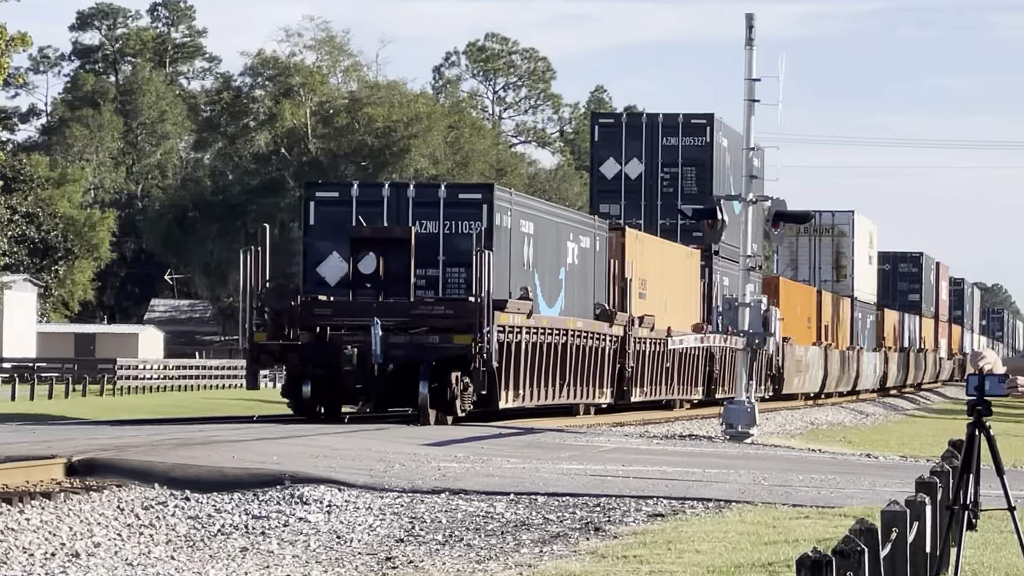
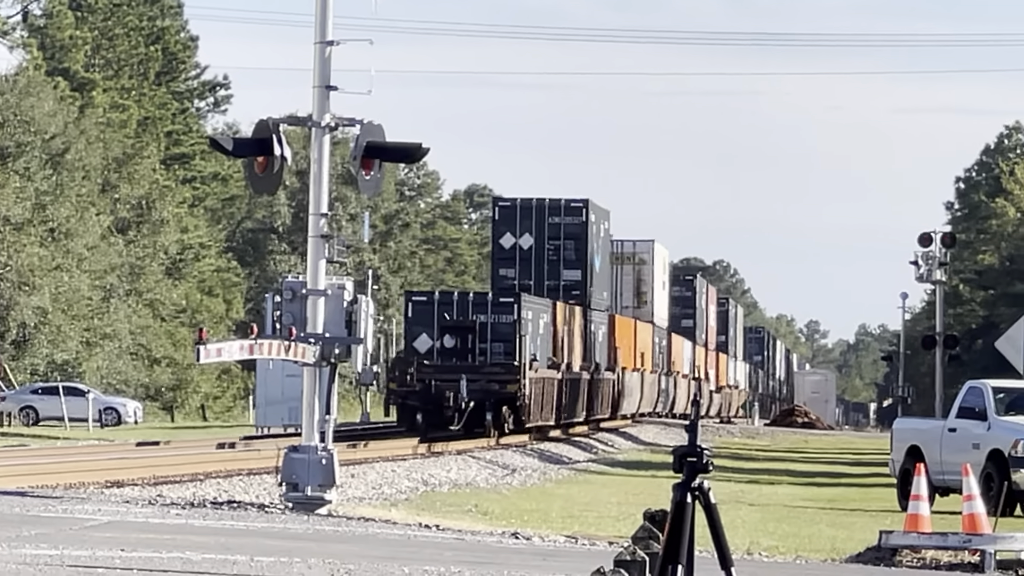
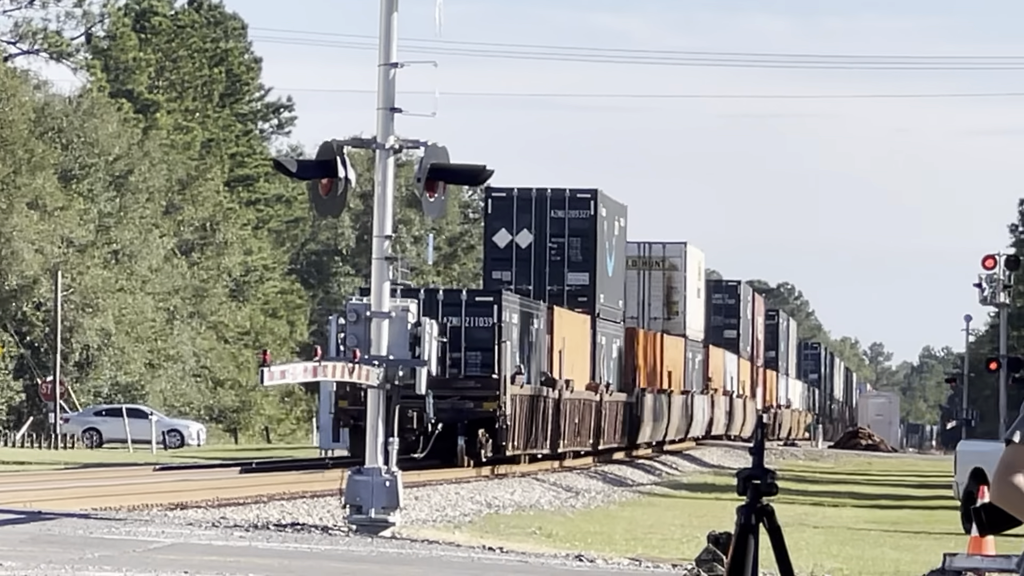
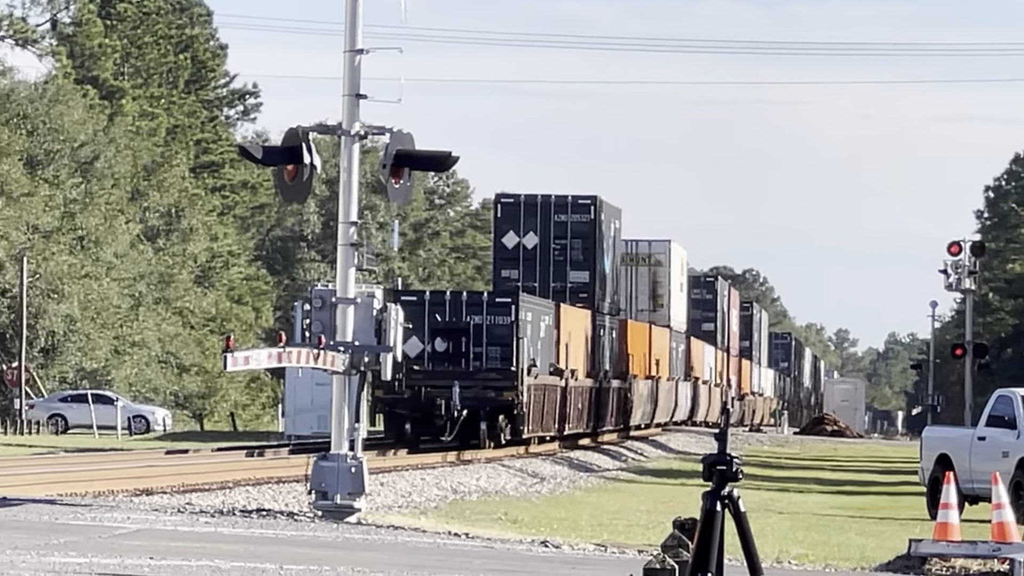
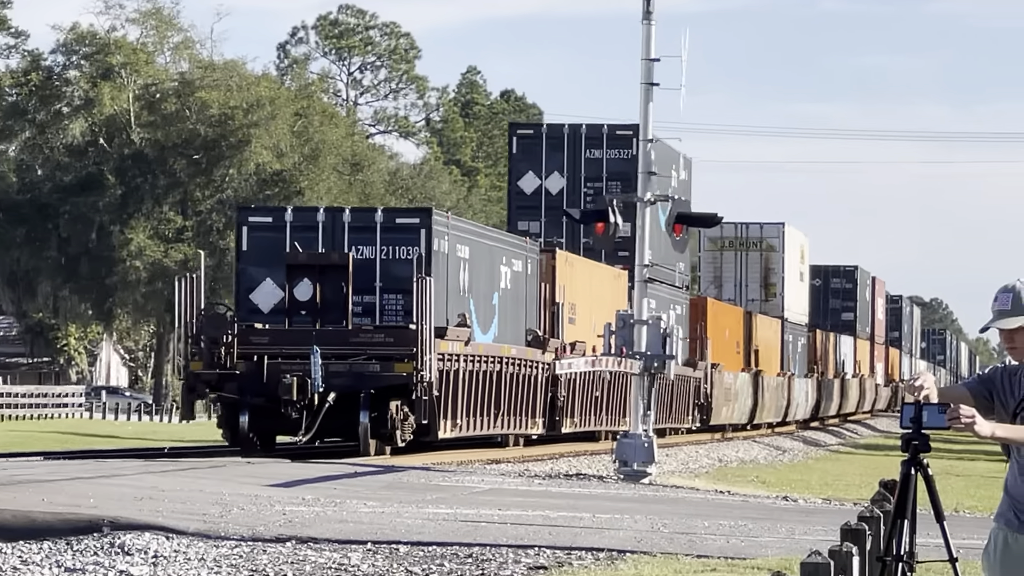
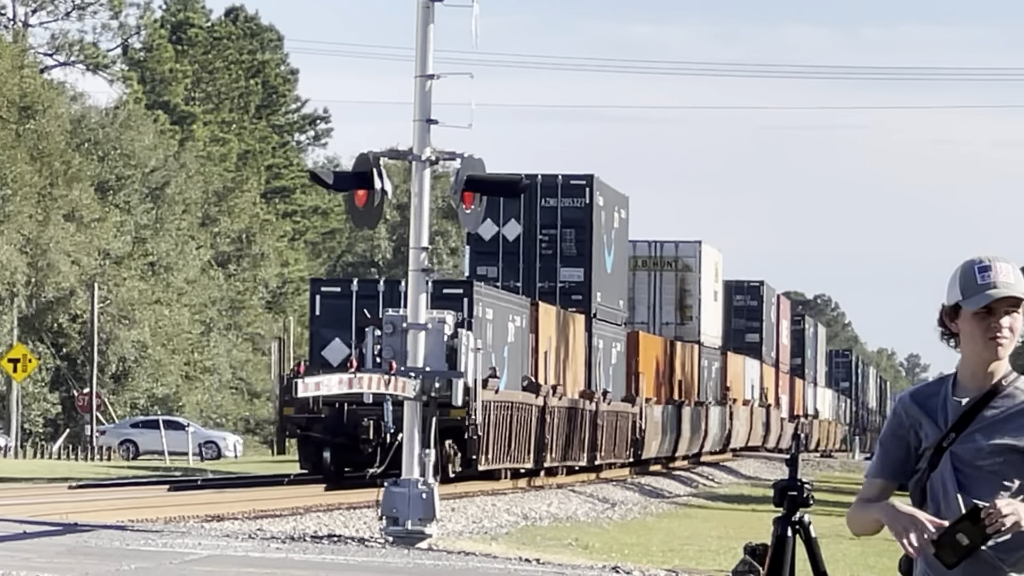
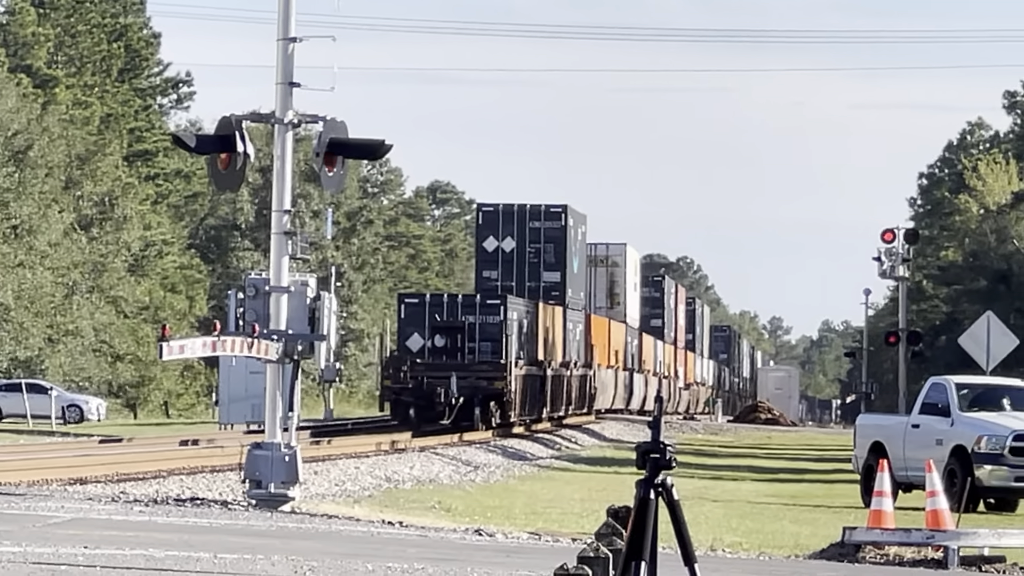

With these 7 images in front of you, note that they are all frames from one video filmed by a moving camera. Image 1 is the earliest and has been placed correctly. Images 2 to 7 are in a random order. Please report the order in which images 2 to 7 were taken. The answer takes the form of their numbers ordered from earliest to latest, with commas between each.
5, 6, 3, 4, 2, 7
